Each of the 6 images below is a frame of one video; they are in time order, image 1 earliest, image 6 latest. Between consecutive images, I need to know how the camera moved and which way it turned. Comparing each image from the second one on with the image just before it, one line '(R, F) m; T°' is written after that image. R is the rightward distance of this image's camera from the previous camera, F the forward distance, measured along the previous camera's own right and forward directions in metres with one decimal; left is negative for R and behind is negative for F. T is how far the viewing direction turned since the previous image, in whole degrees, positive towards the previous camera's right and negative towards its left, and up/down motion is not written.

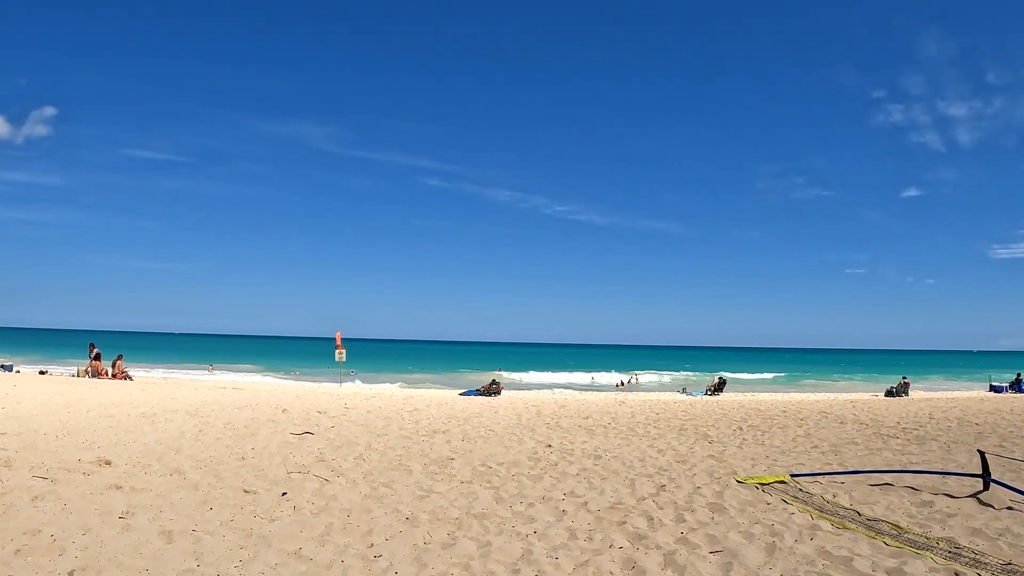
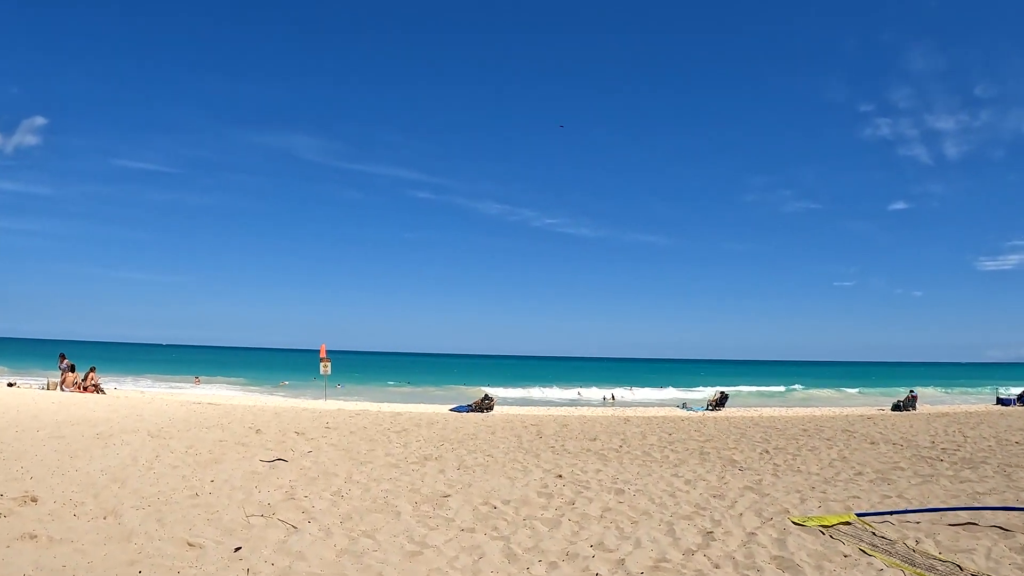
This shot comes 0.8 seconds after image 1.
(-0.2, +1.1) m; +1°
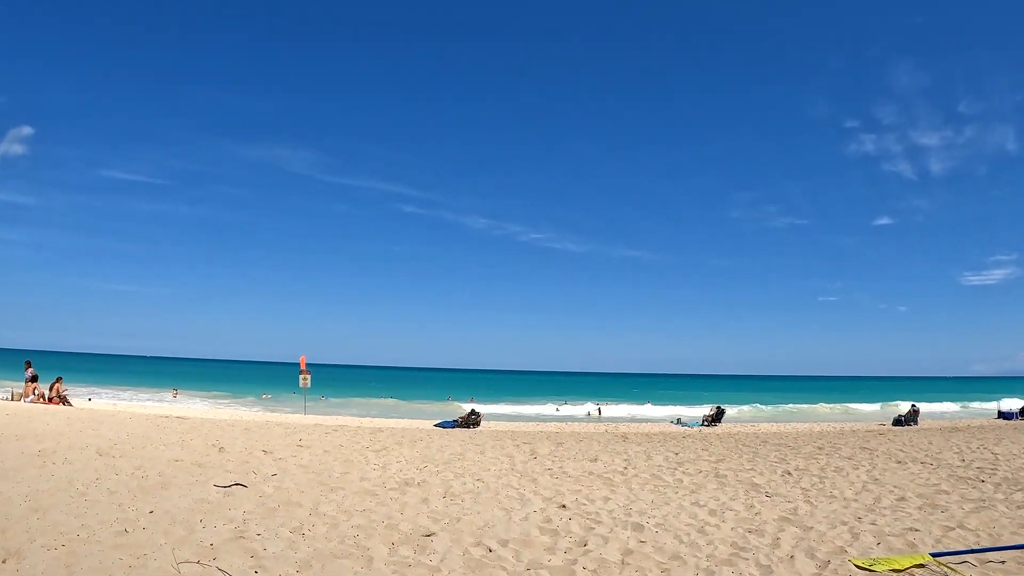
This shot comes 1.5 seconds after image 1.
(-0.1, +1.0) m; +1°
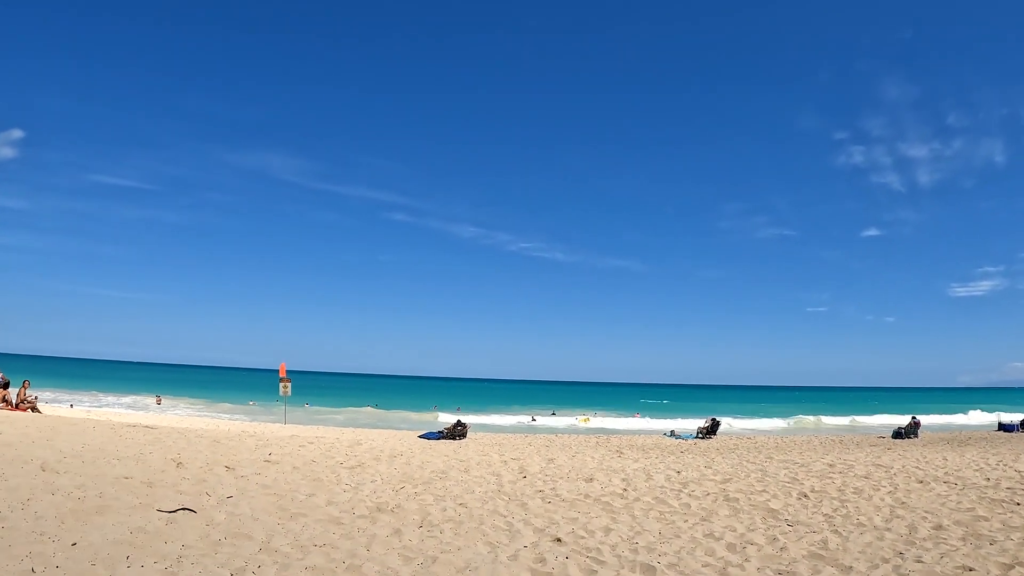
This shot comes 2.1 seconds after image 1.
(0.0, +0.9) m; +1°
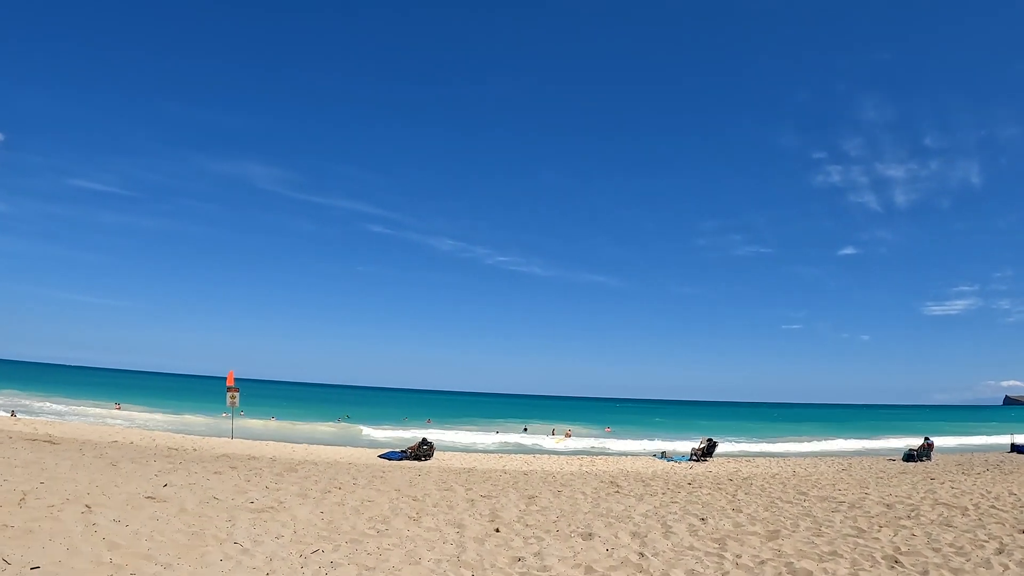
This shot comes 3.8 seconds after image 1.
(+0.1, +2.5) m; +2°
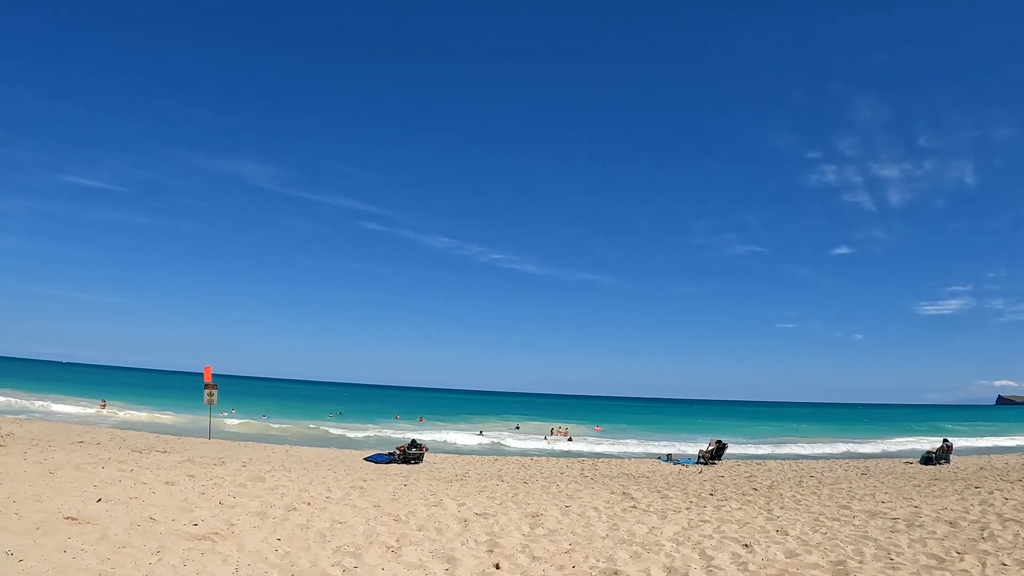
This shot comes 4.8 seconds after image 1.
(-0.1, +1.4) m; +1°
